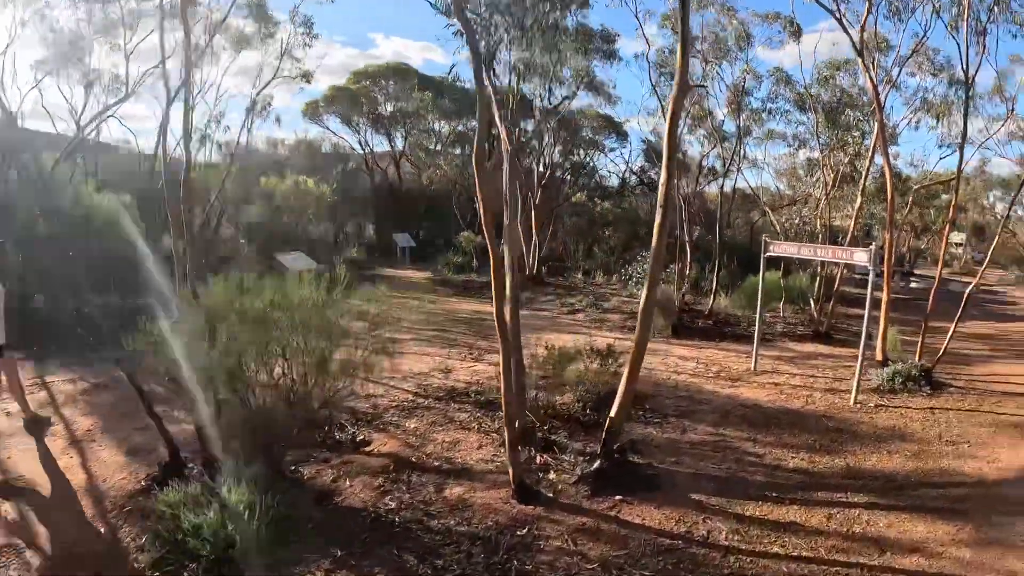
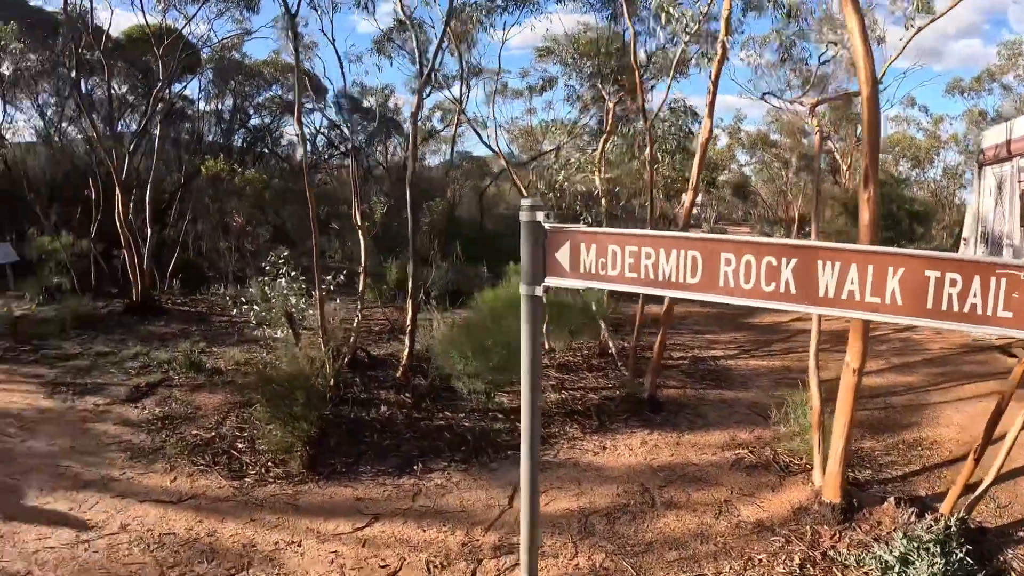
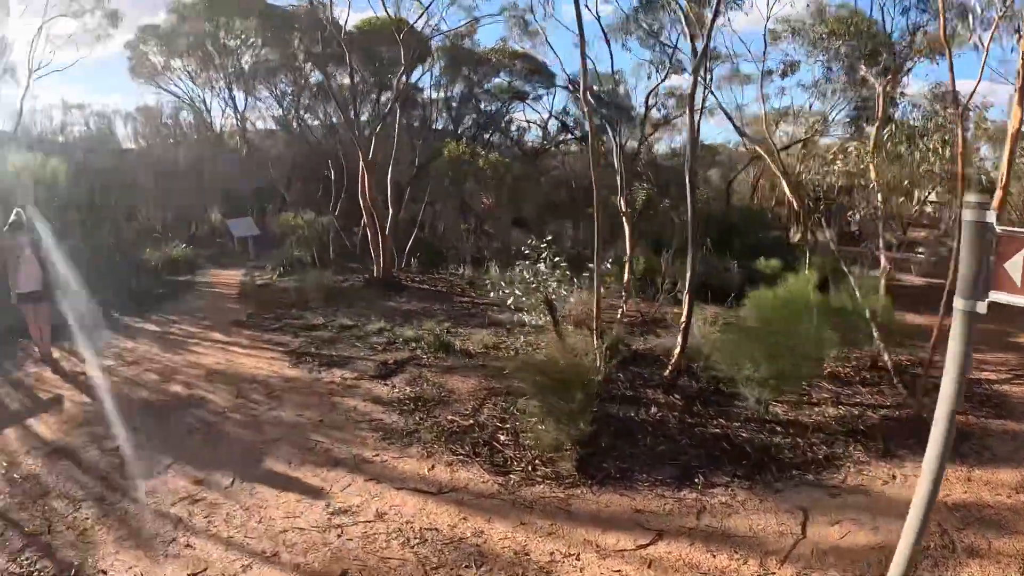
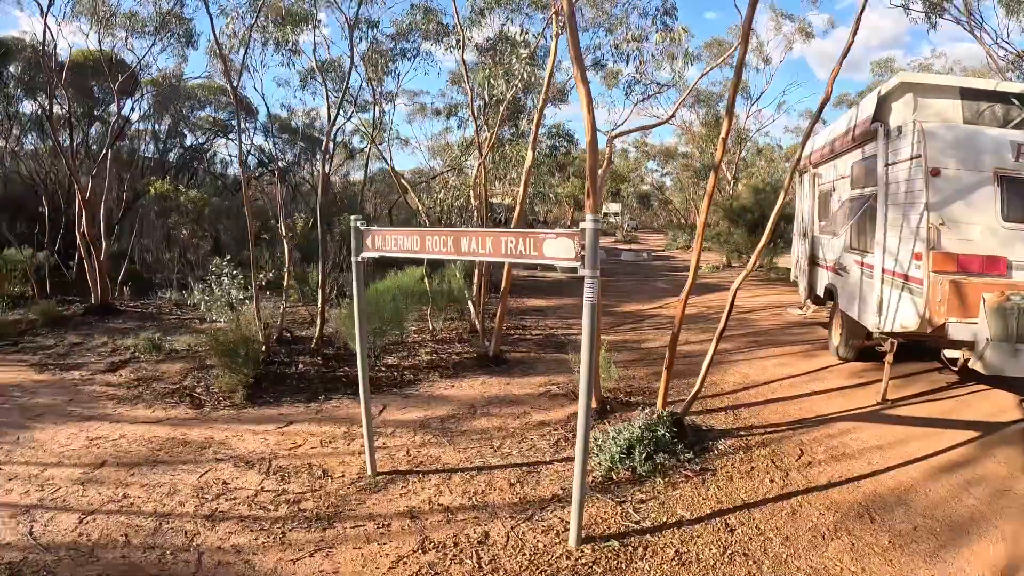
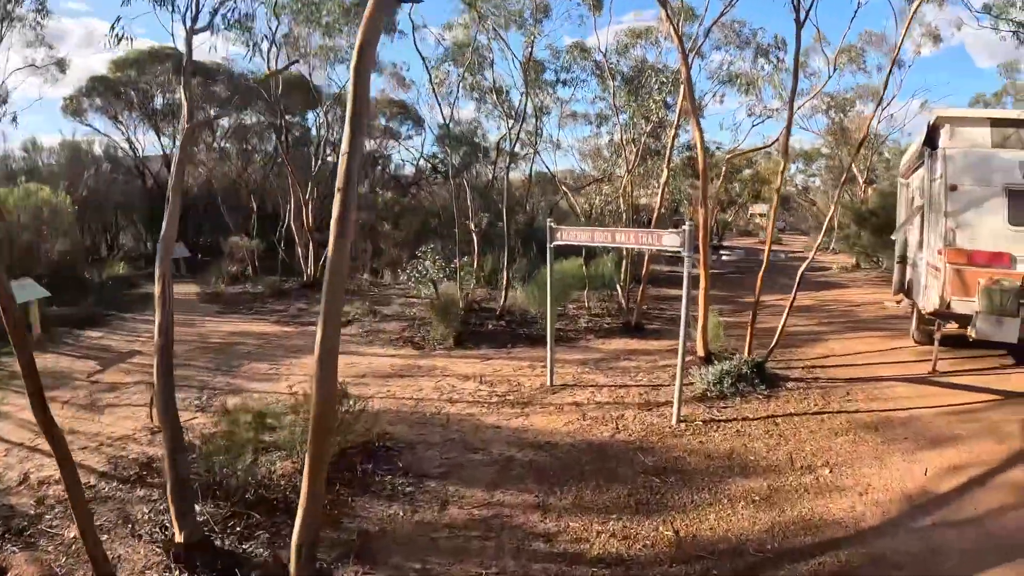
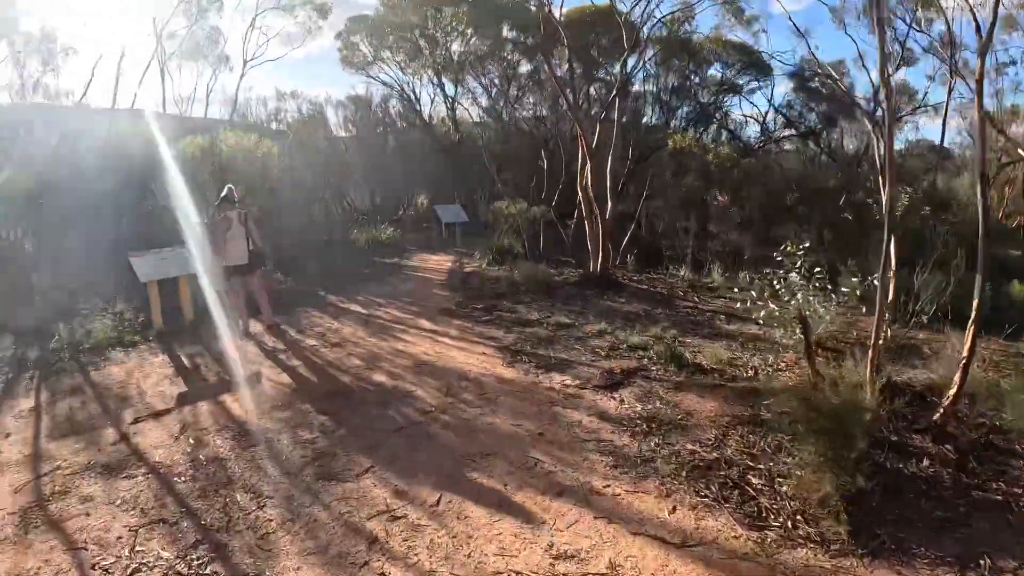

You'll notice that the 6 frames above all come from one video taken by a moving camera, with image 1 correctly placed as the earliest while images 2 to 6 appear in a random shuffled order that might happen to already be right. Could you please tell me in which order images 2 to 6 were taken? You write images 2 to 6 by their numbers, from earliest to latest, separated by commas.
5, 4, 2, 3, 6
